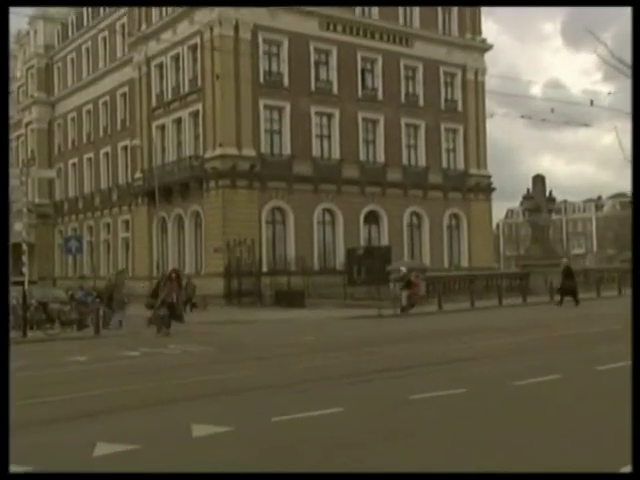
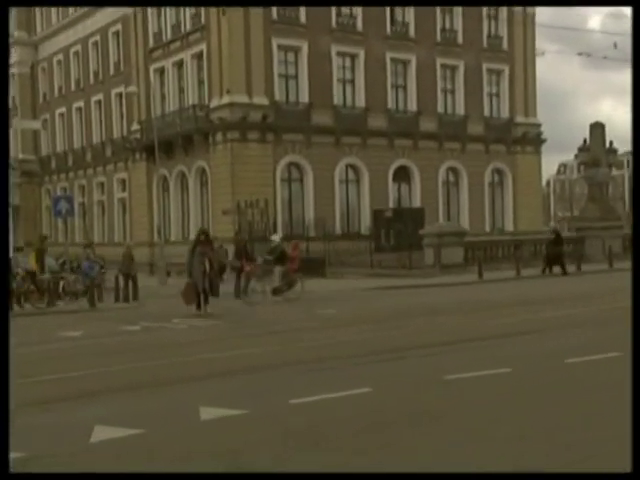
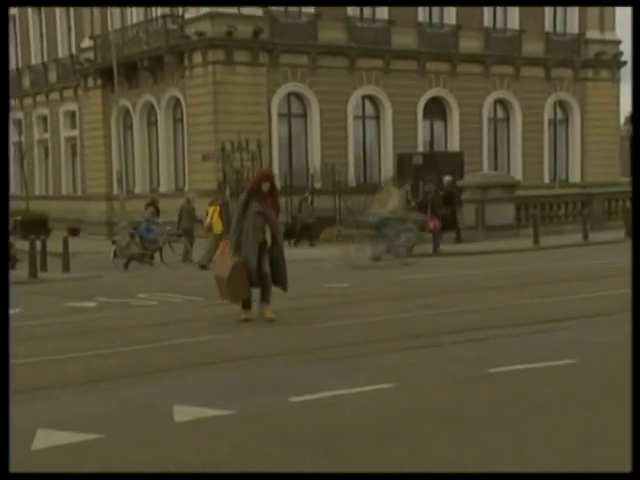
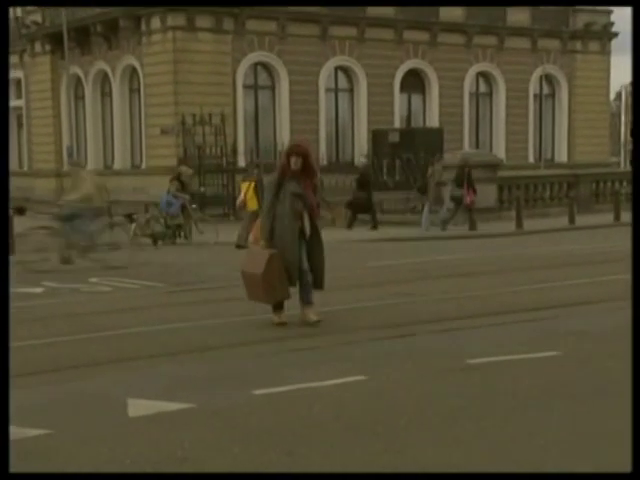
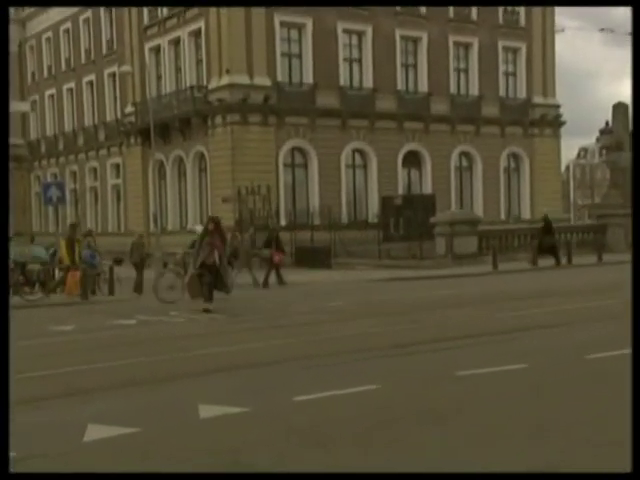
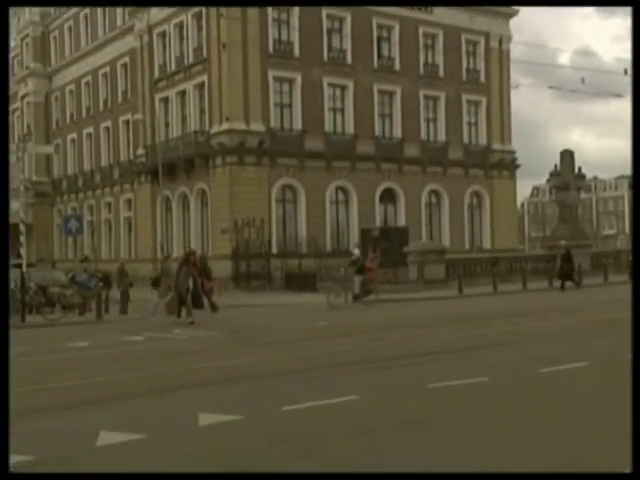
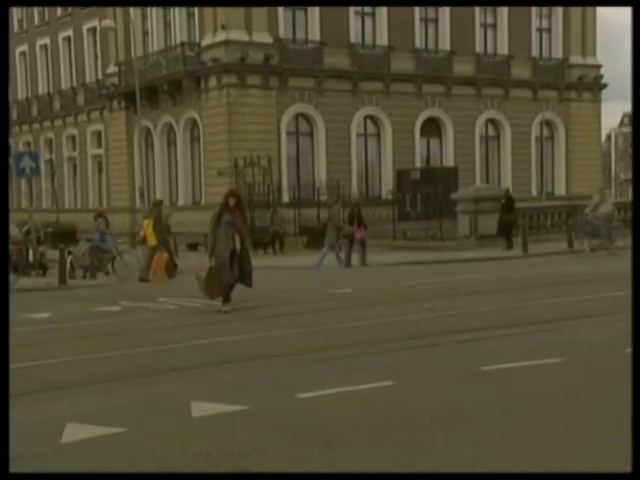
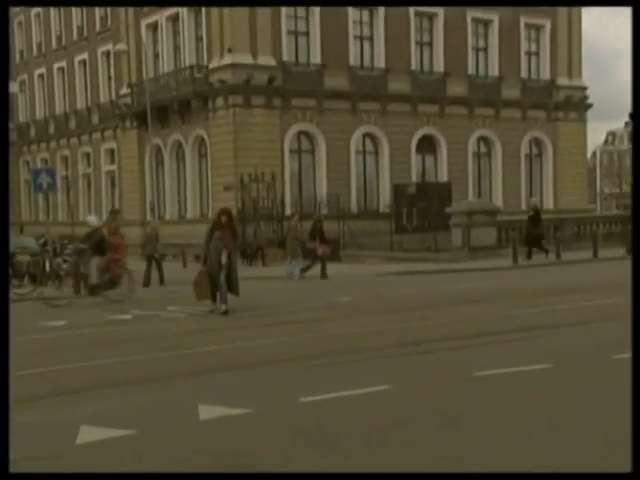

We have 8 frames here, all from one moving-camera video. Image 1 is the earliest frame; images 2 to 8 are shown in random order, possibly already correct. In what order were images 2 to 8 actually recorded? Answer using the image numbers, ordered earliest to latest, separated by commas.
6, 2, 5, 8, 7, 3, 4
